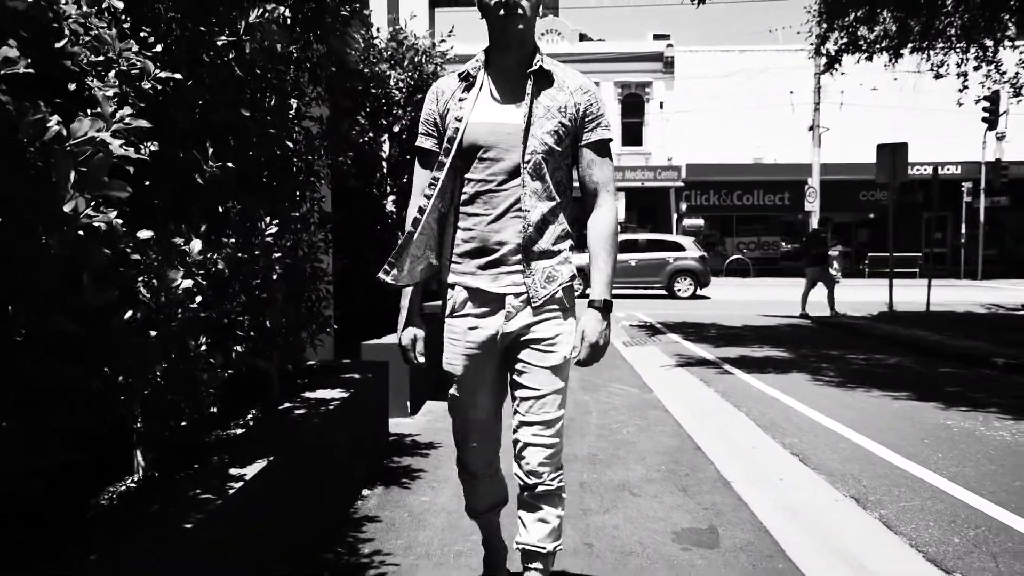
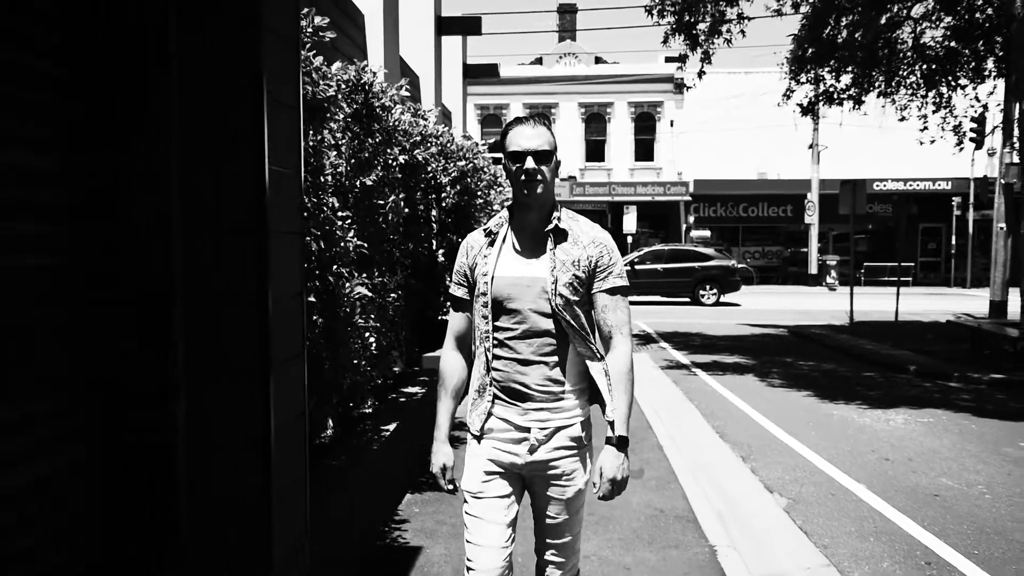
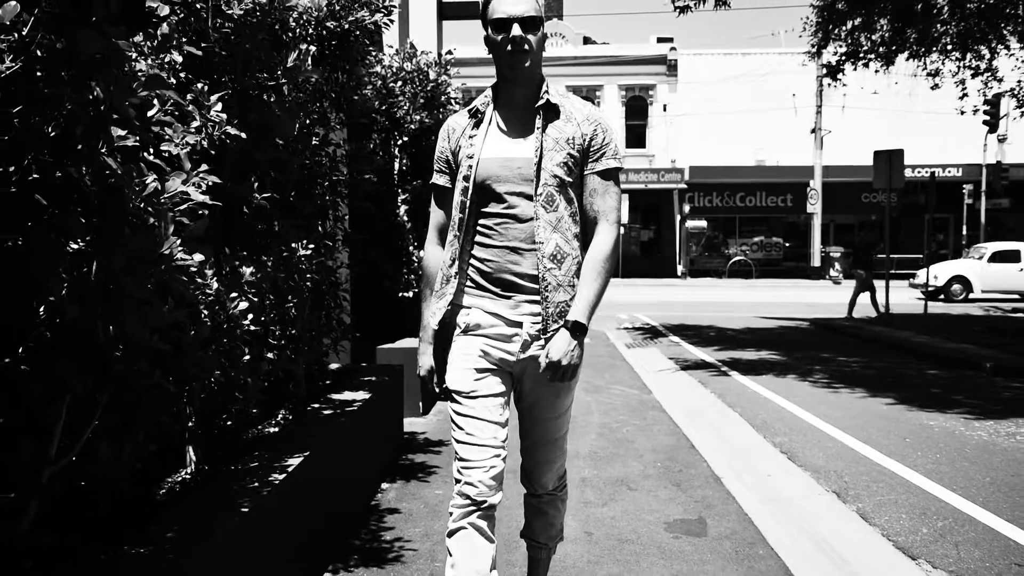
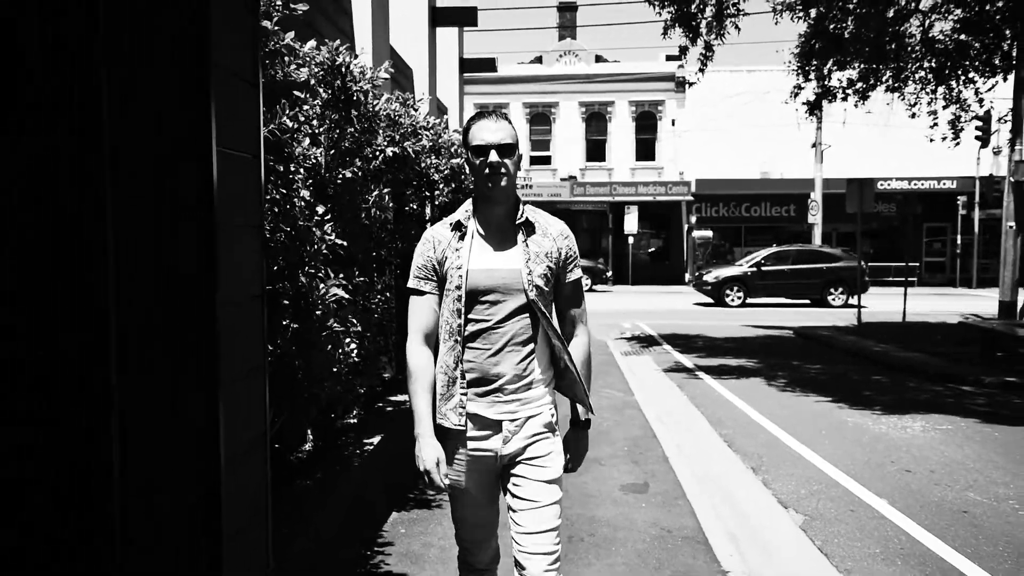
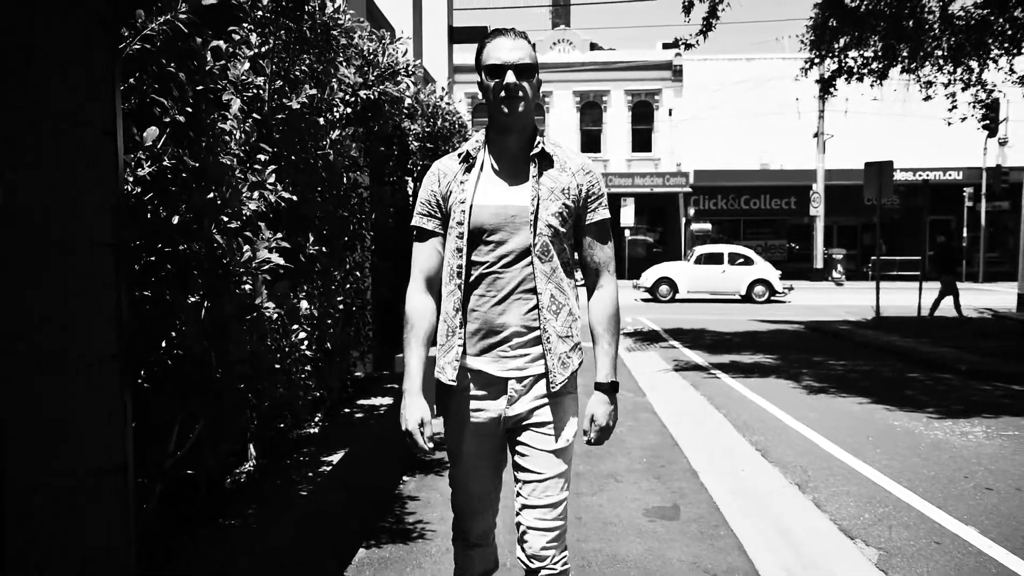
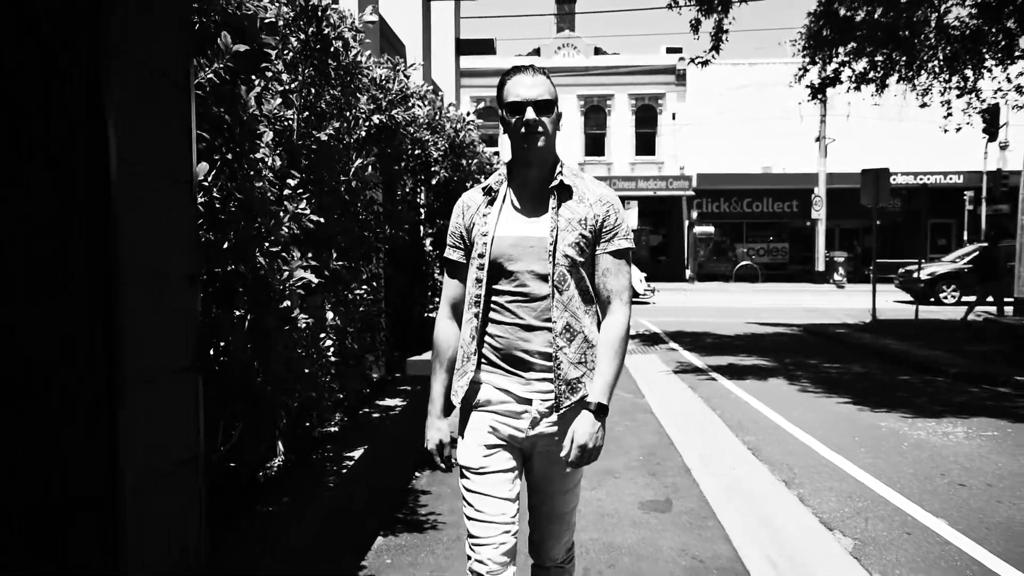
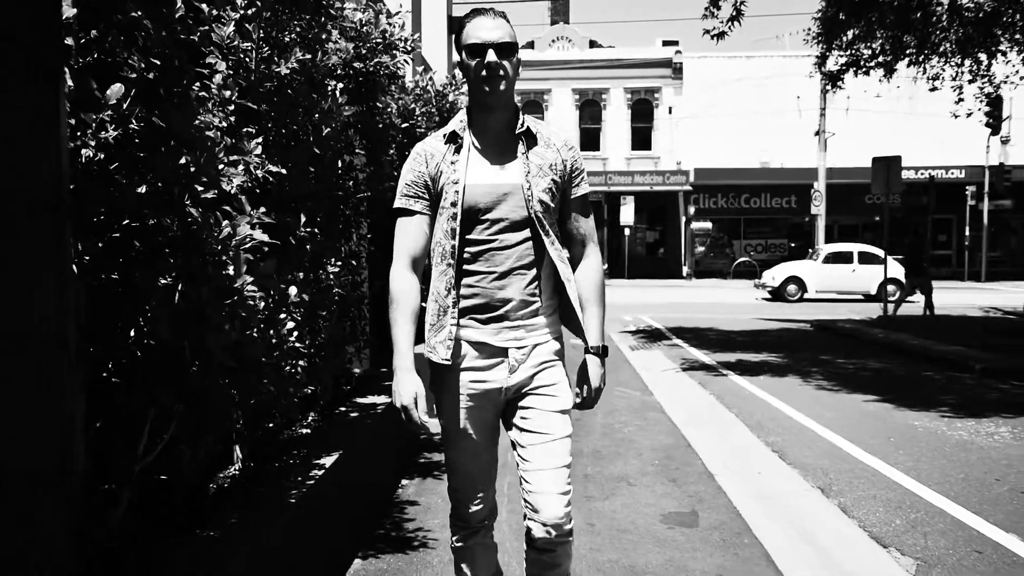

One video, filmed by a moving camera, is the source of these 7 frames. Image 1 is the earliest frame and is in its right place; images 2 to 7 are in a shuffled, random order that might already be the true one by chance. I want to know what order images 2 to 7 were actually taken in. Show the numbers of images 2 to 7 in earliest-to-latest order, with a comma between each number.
3, 7, 5, 6, 4, 2
